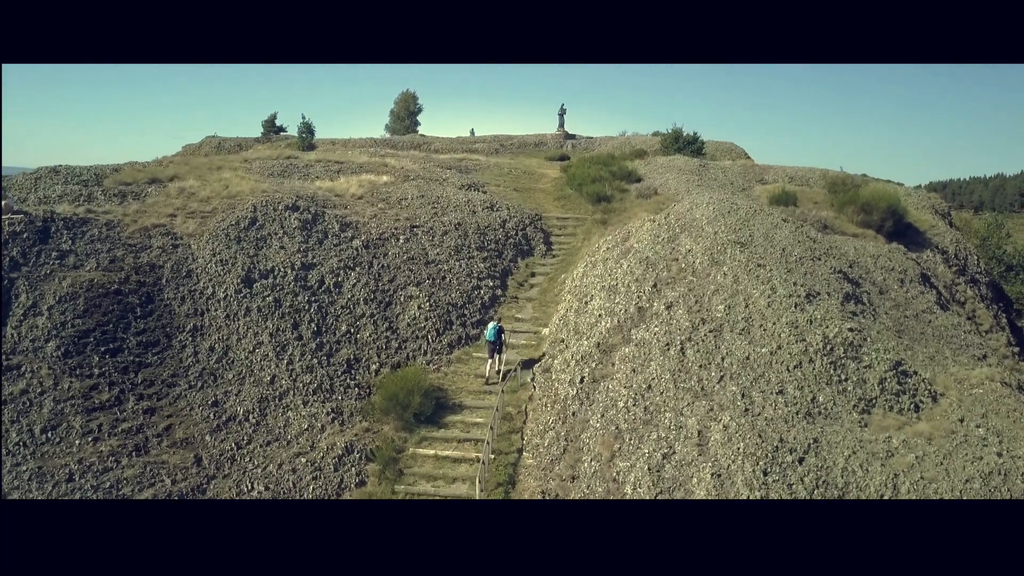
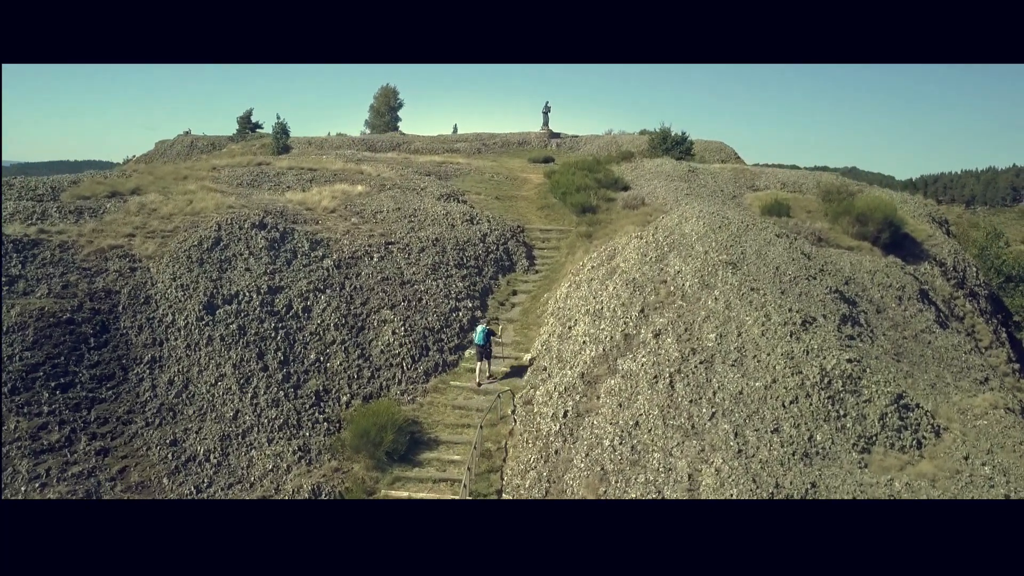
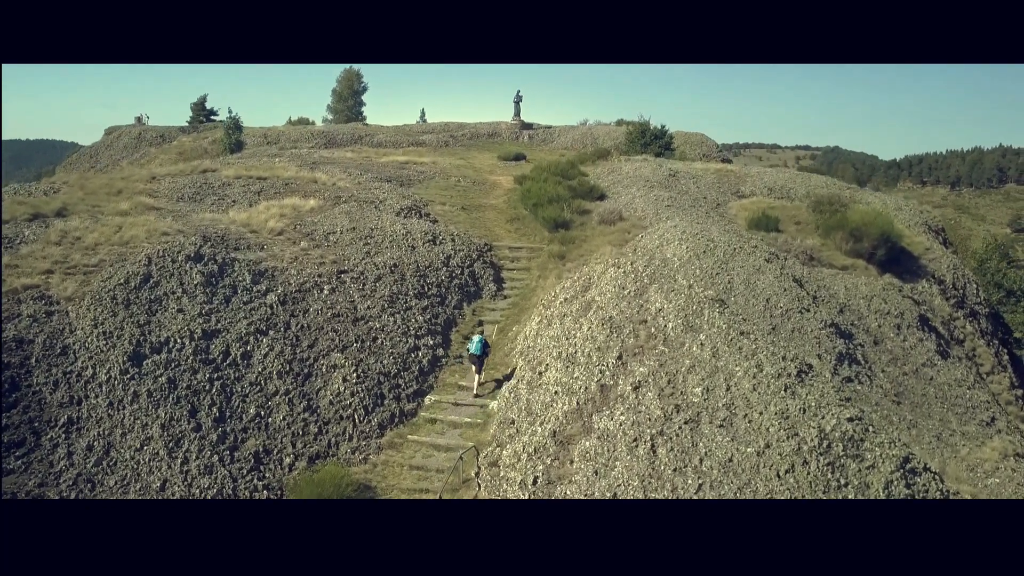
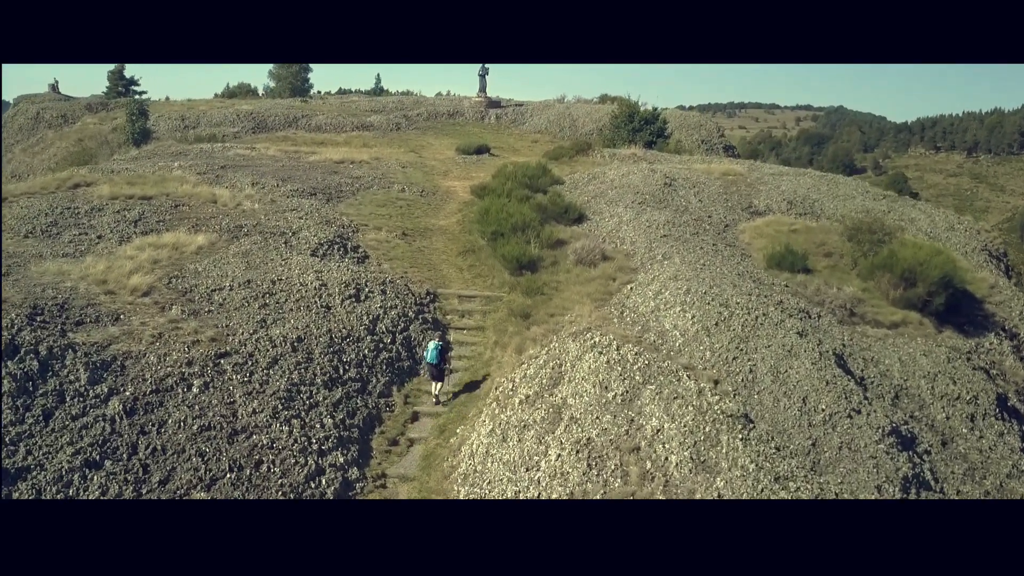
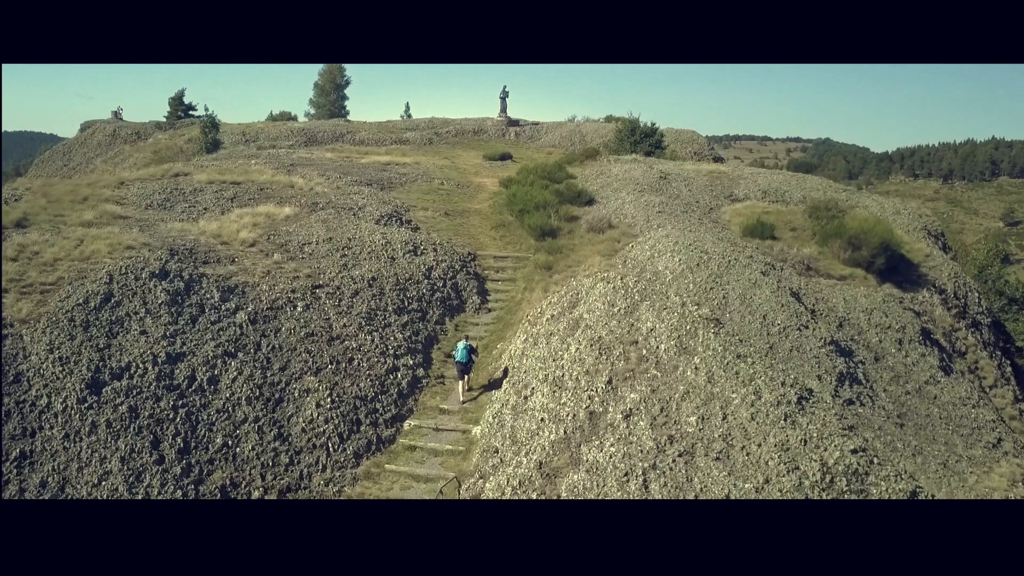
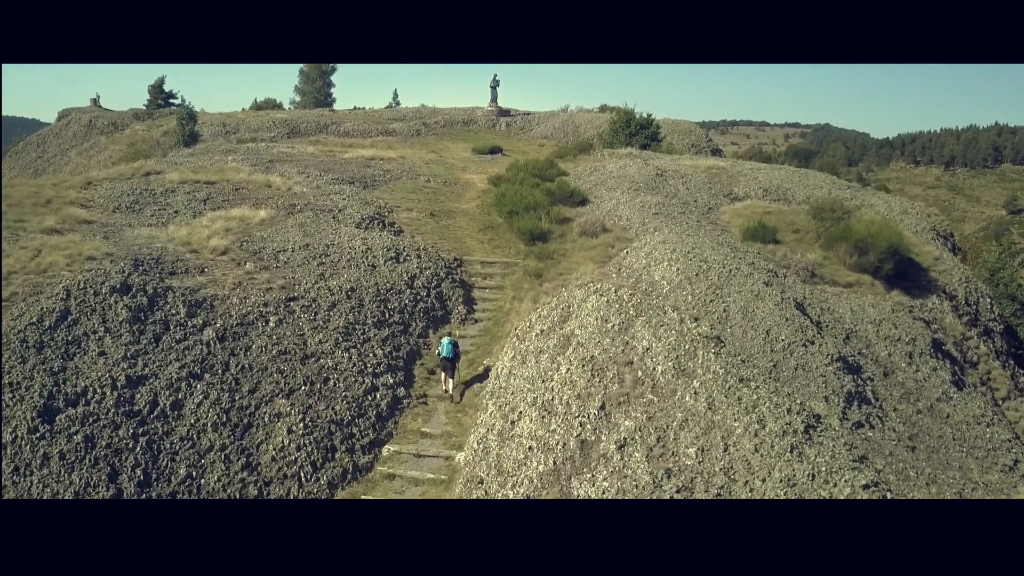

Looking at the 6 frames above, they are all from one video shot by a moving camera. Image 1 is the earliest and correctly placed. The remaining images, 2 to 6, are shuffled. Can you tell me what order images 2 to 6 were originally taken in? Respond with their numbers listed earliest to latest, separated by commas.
2, 3, 5, 6, 4
